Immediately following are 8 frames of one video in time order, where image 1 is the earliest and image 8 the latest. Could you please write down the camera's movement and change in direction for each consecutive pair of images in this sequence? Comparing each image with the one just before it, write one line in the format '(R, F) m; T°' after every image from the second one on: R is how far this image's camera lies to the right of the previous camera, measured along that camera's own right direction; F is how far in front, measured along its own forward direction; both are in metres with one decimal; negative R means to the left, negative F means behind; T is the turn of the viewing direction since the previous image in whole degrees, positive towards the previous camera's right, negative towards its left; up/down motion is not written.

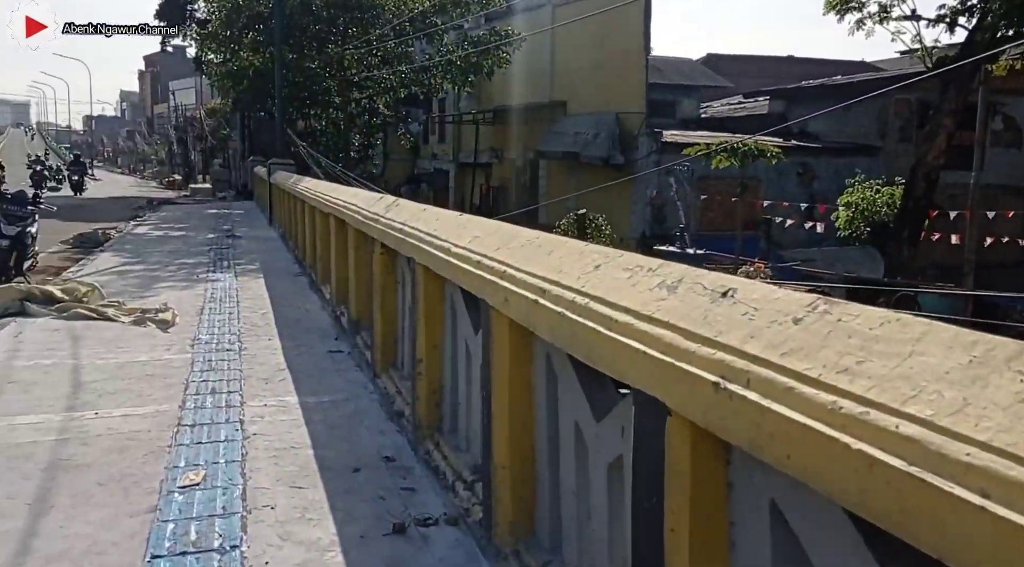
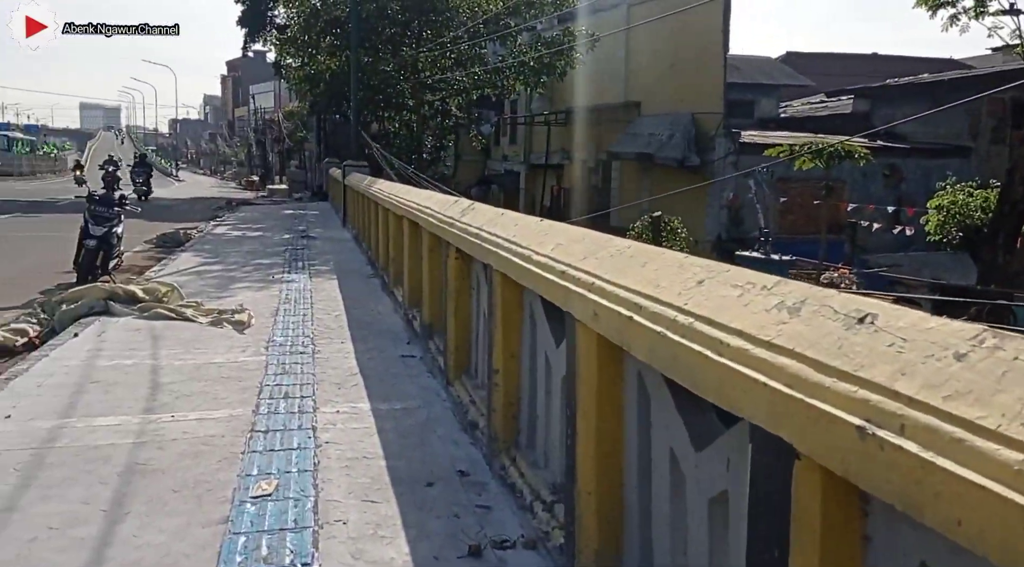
(0.0, +0.2) m; -5°
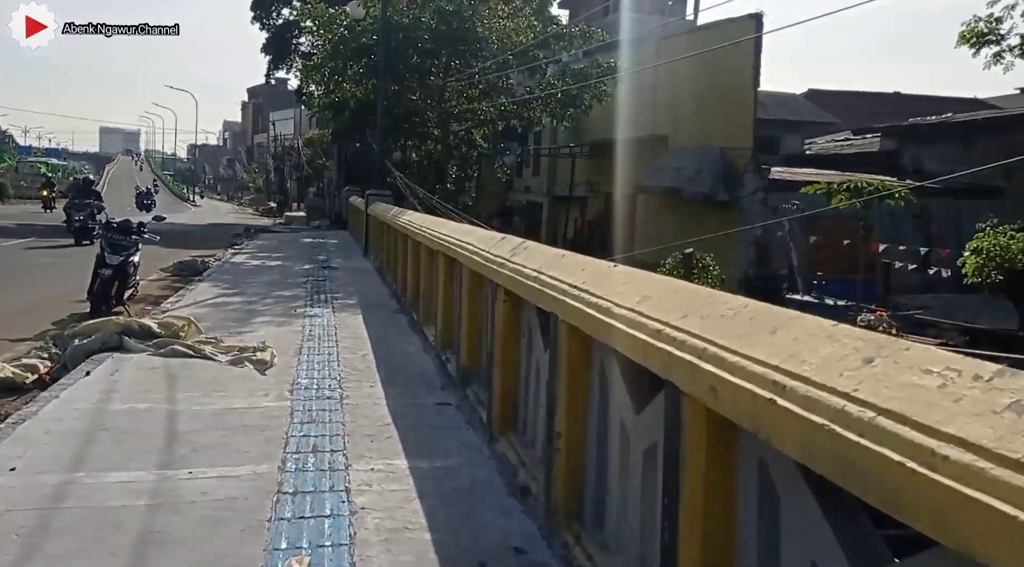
(-0.2, +0.4) m; -1°
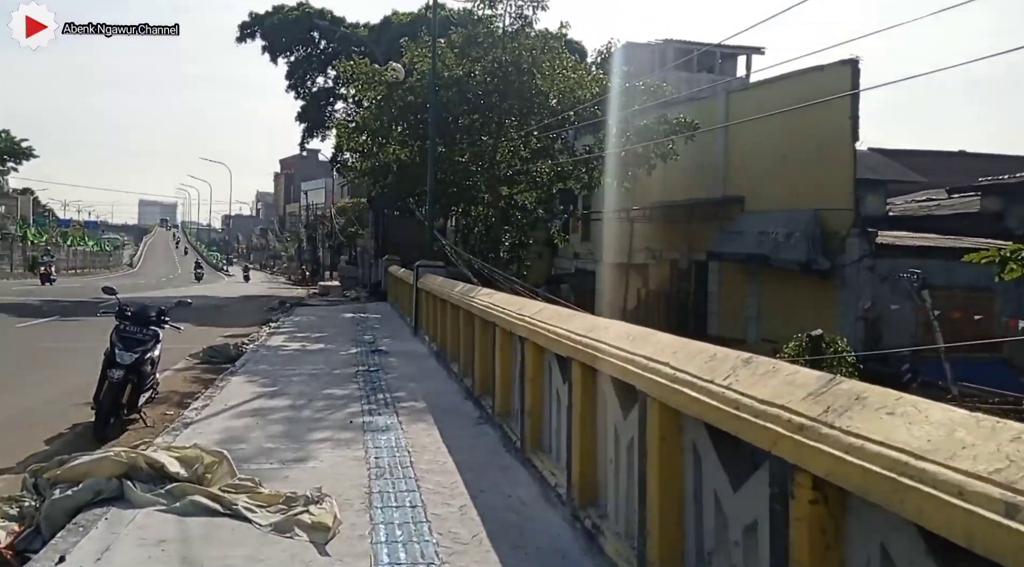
(-0.7, +1.9) m; -2°
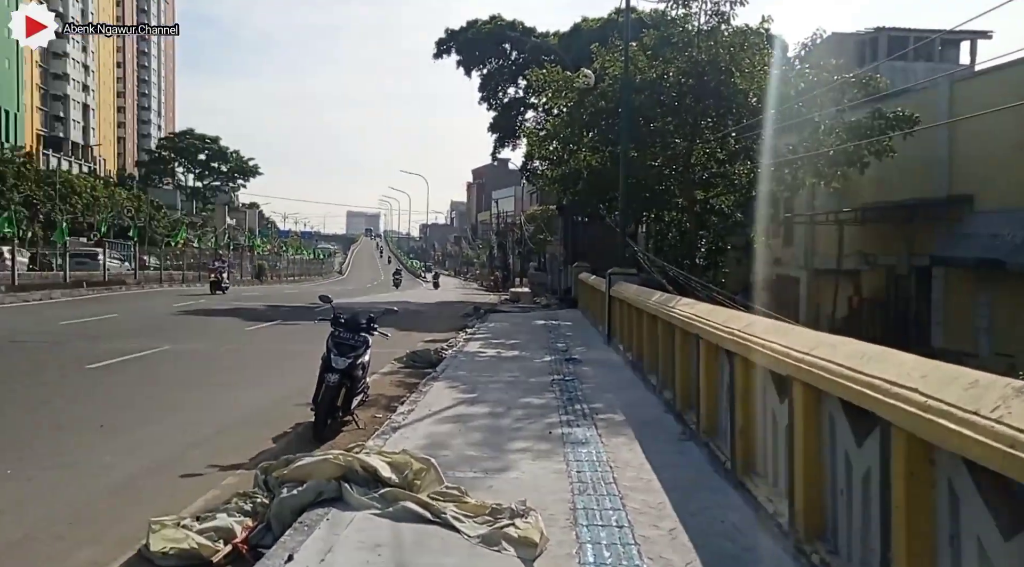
(-0.1, +0.1) m; -12°
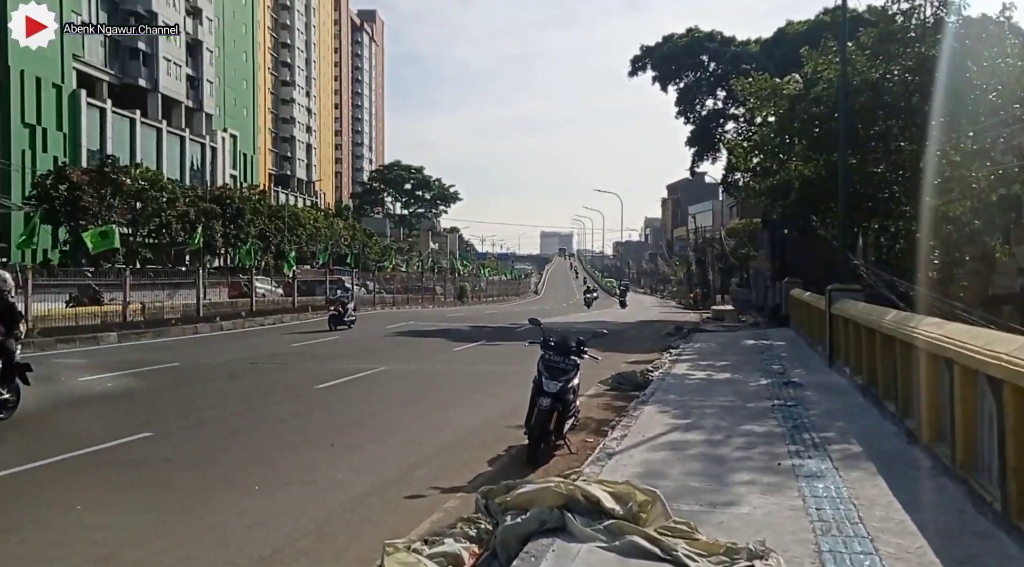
(-0.2, +0.1) m; -13°
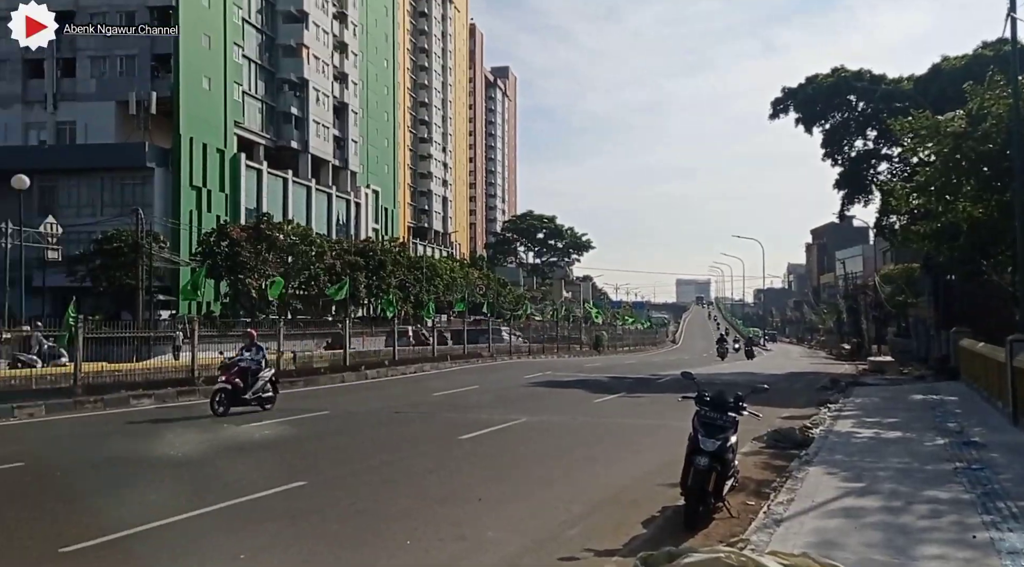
(-0.2, +0.2) m; -9°
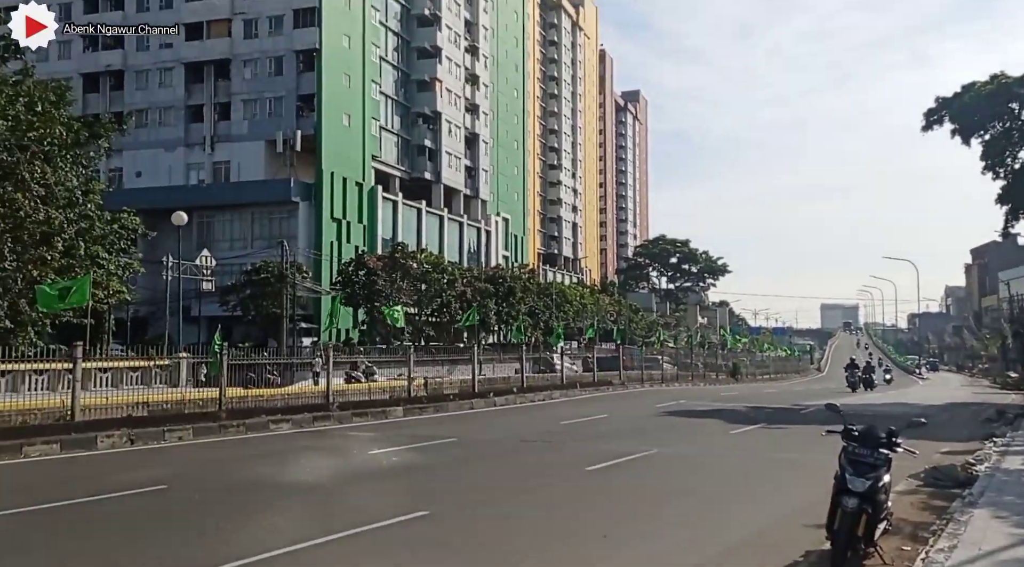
(+0.1, +0.4) m; -9°
